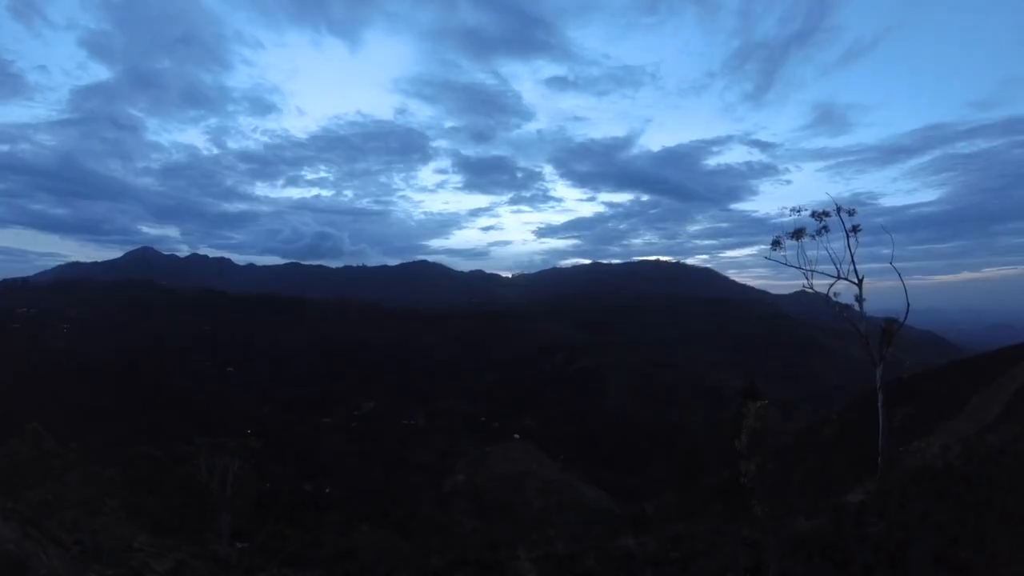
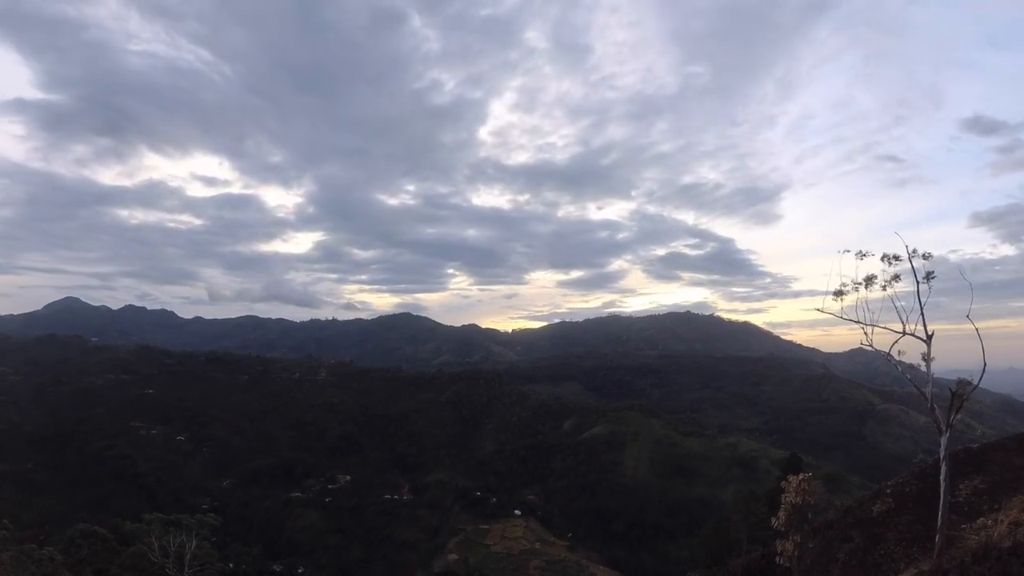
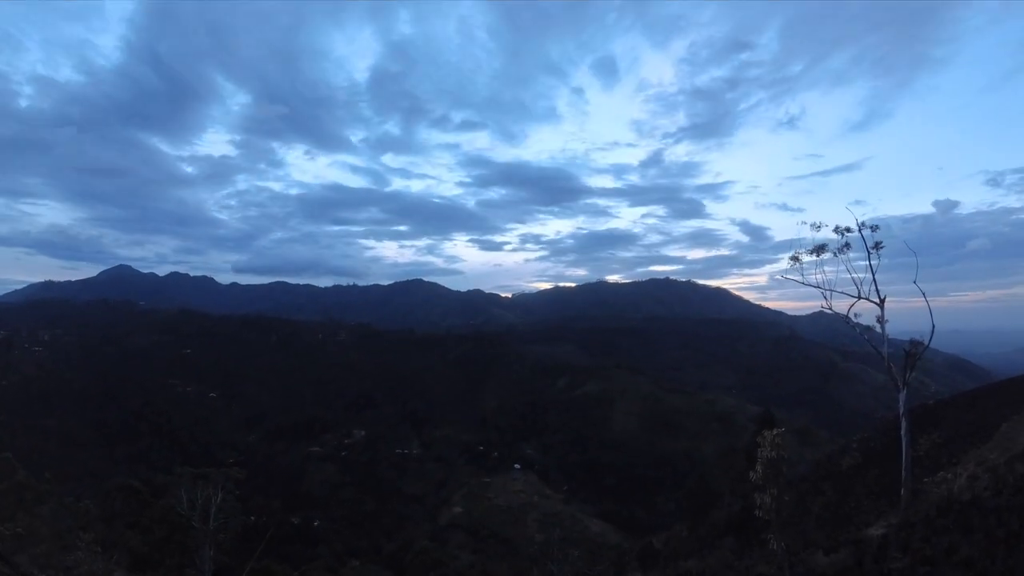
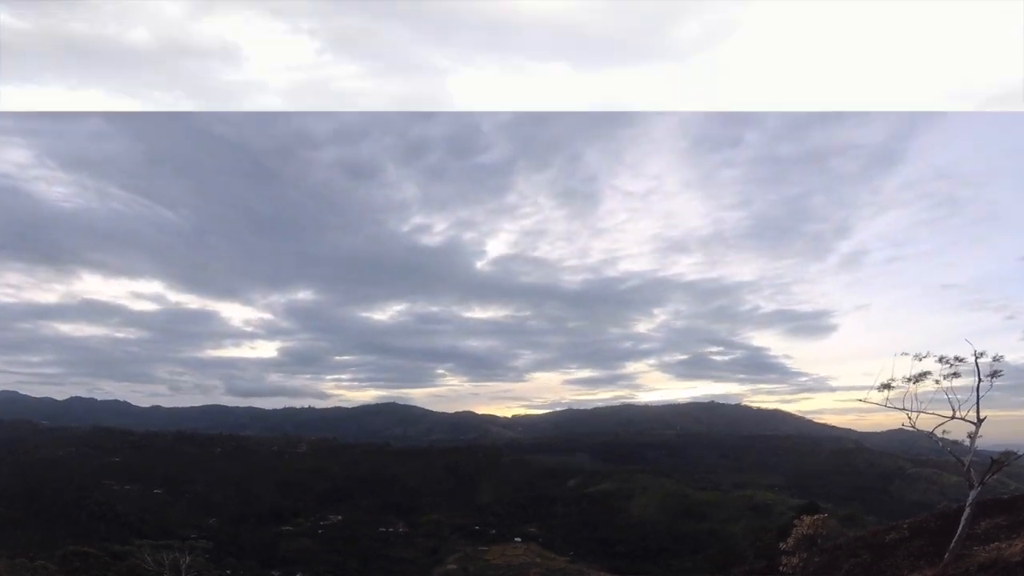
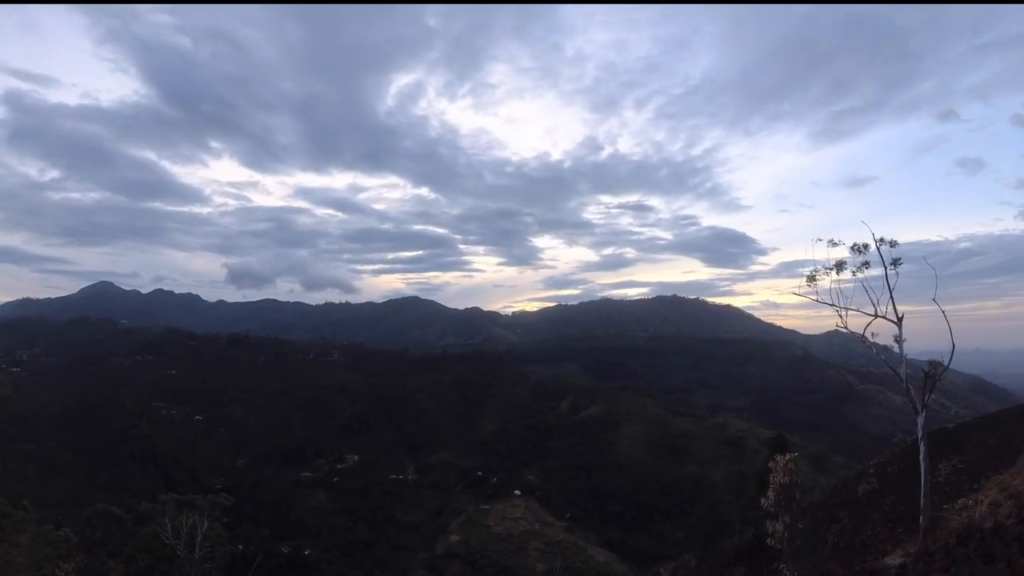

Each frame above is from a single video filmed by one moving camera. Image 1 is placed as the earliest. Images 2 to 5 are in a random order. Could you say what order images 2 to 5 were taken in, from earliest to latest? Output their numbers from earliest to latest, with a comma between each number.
3, 5, 2, 4
